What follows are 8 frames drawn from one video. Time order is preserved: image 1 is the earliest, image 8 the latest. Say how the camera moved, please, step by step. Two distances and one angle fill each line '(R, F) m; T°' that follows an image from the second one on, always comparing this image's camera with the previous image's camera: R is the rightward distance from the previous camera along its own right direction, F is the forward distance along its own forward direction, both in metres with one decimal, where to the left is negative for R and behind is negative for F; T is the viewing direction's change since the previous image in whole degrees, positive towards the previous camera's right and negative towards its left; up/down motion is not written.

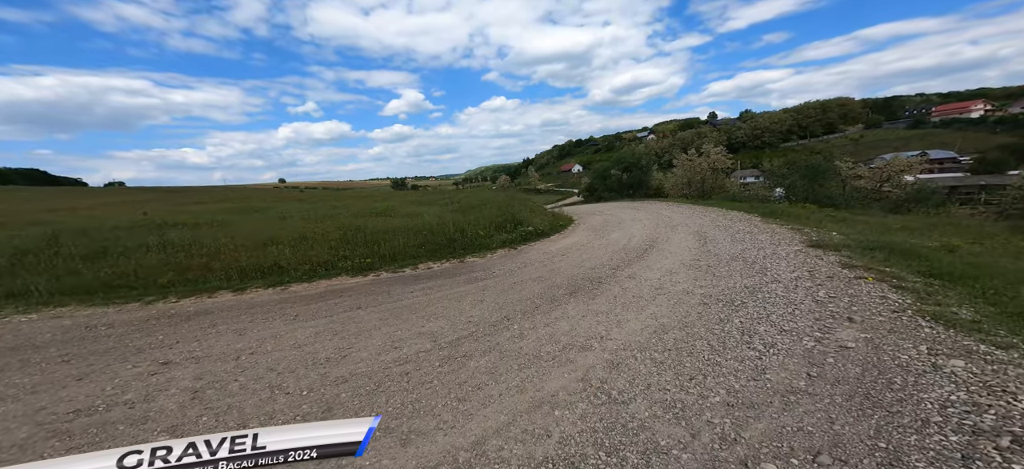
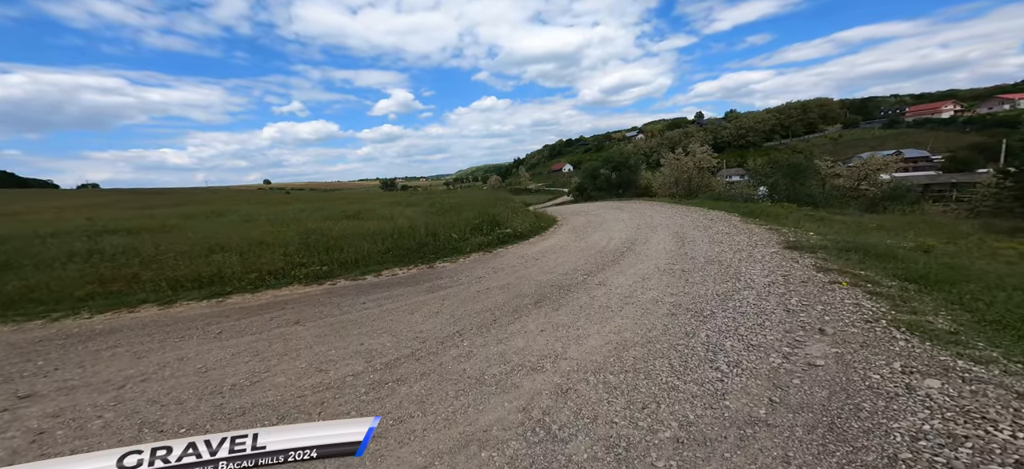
(+0.6, +0.5) m; +2°
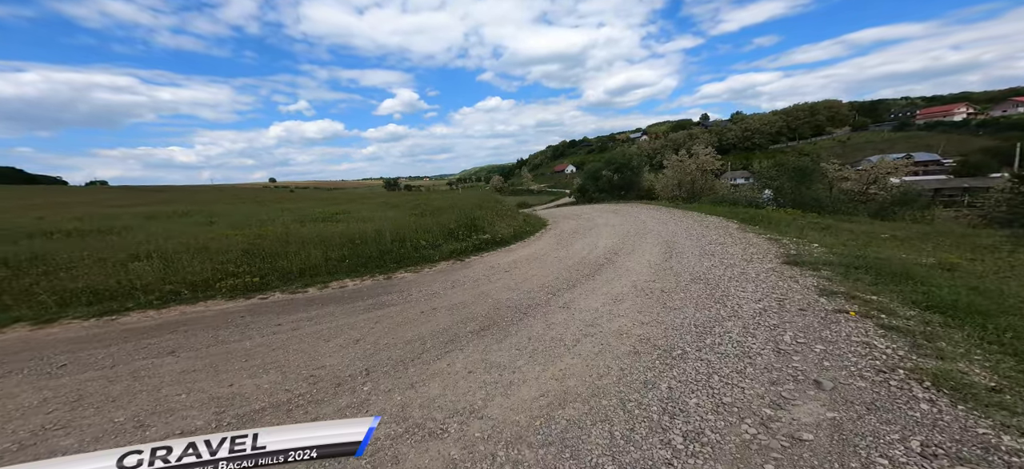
(+1.0, +1.1) m; -1°
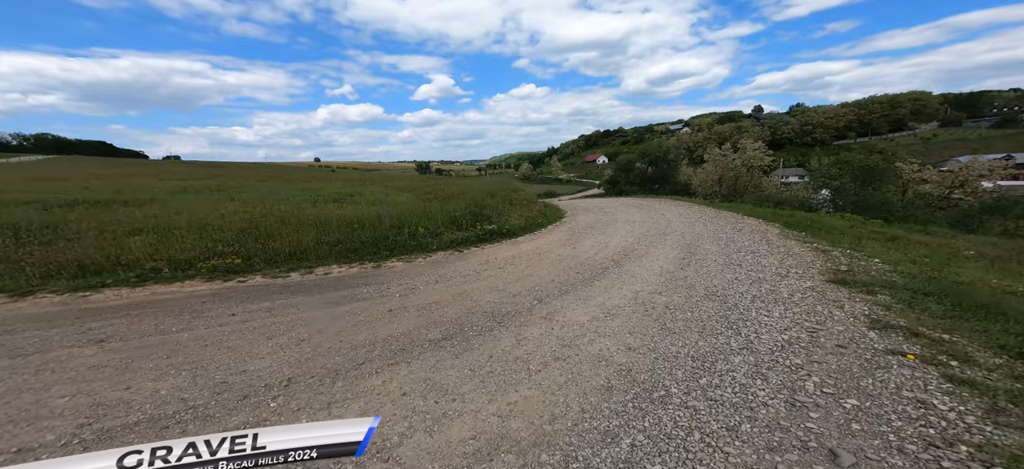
(+0.9, +0.9) m; -6°
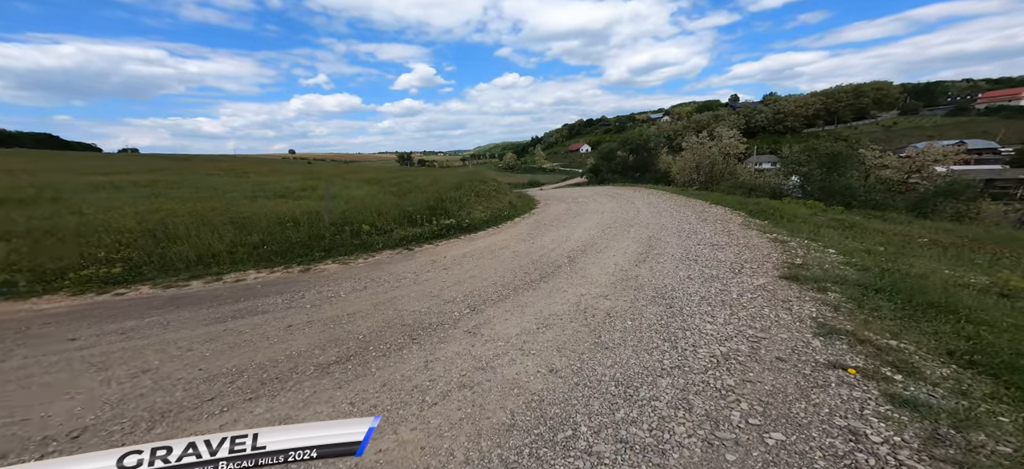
(+0.9, +0.7) m; +3°
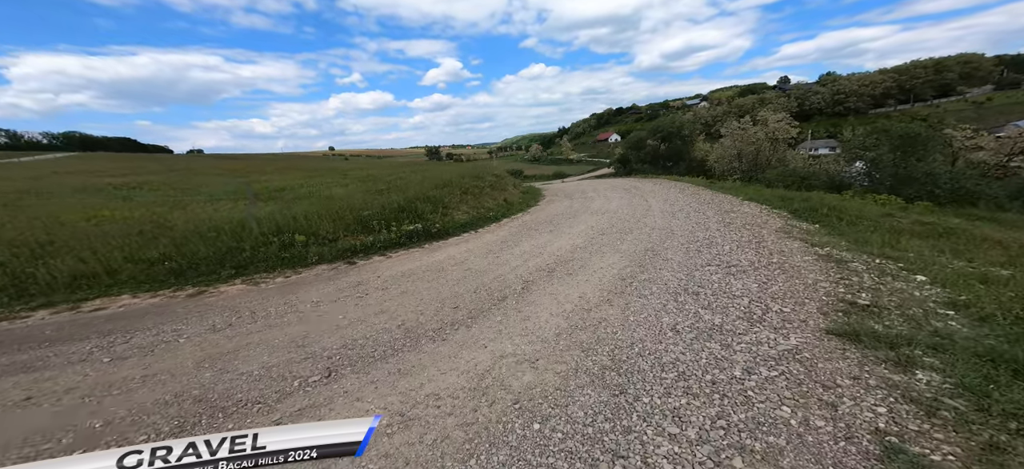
(+1.7, +2.1) m; -6°
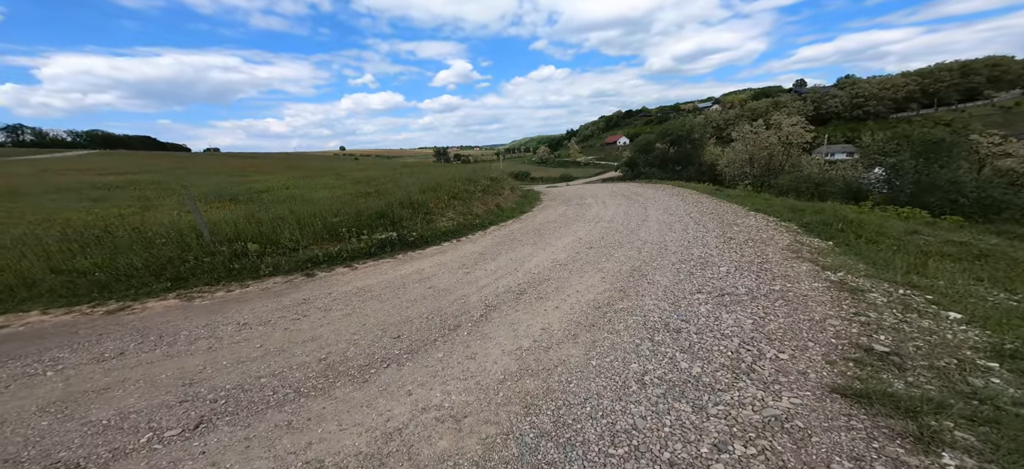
(+0.7, +0.8) m; -2°
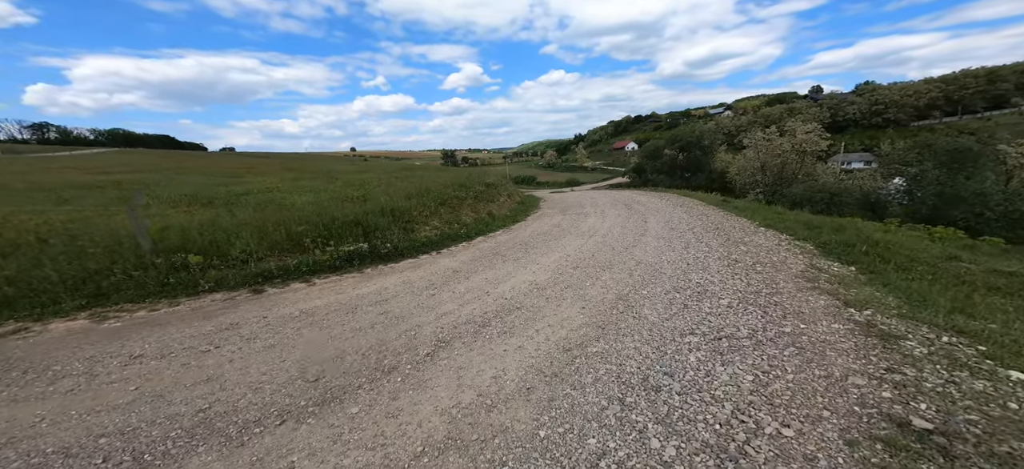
(+0.7, +0.9) m; -1°
